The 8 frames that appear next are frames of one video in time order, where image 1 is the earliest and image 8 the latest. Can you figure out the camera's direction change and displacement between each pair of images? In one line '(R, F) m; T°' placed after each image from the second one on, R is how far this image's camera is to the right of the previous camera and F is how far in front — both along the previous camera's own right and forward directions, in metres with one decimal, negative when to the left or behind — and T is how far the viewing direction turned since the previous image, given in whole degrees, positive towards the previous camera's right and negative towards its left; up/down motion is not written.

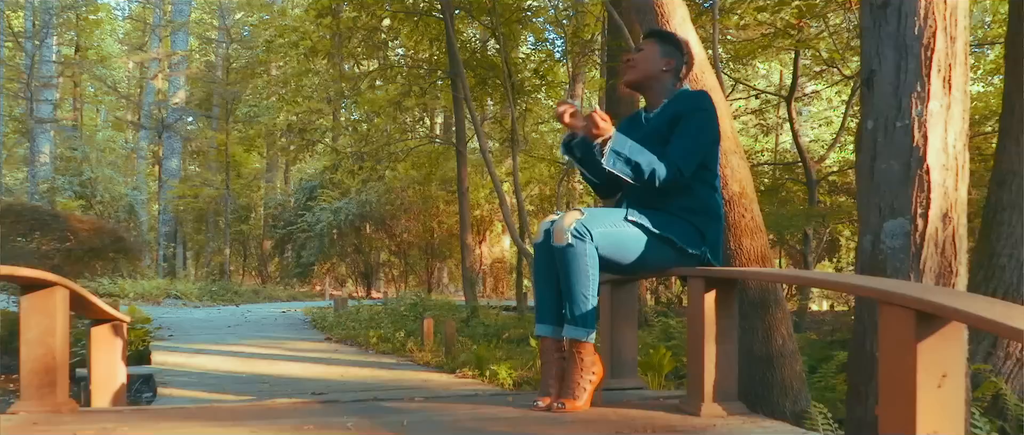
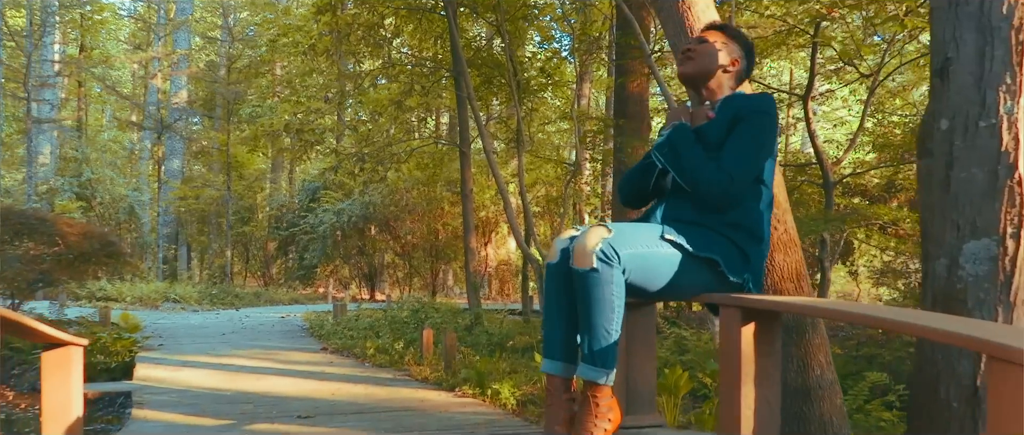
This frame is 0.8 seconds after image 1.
(0.0, +0.4) m; 0°
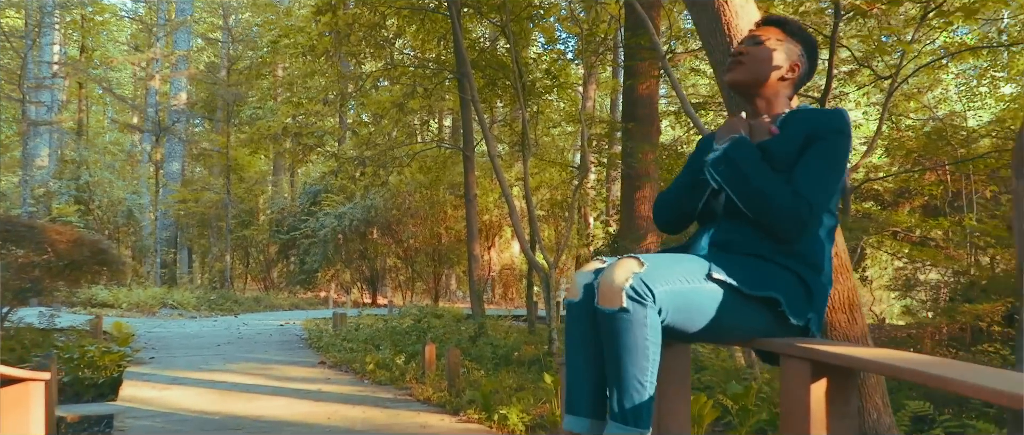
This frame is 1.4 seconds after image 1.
(0.0, +0.3) m; 0°
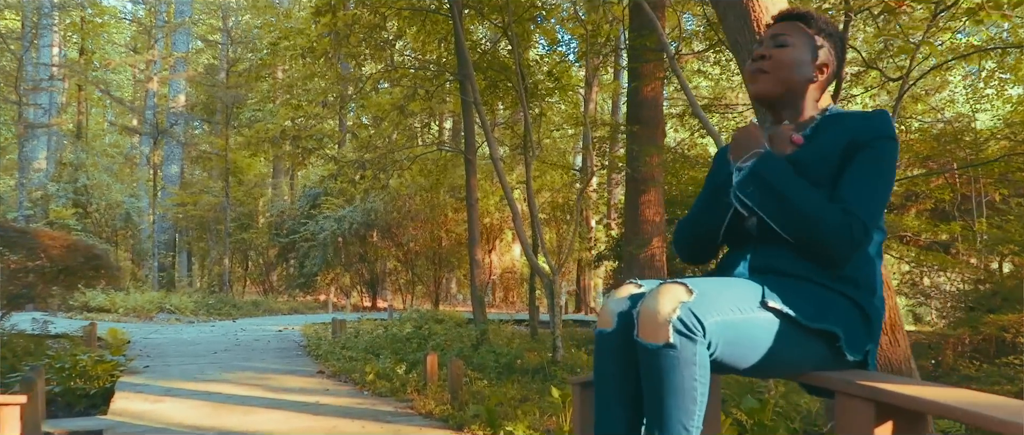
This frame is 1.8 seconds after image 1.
(0.0, +0.2) m; 0°
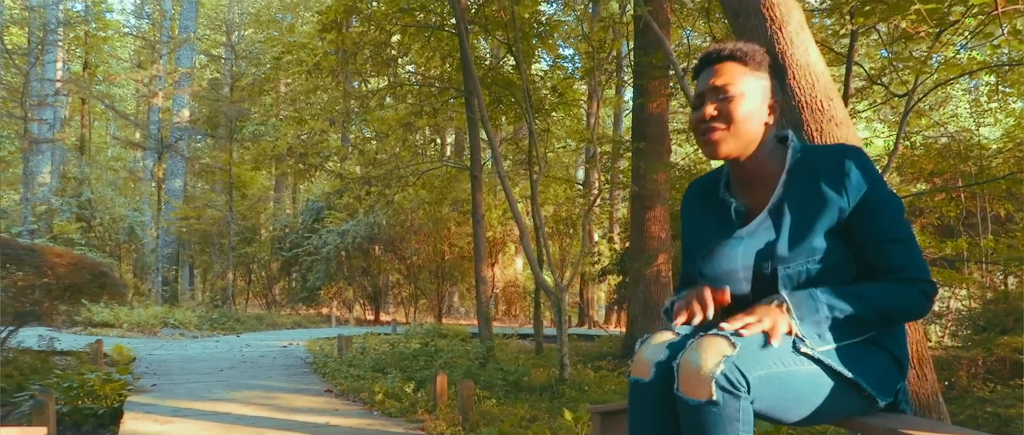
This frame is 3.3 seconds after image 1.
(-0.1, 0.0) m; 0°
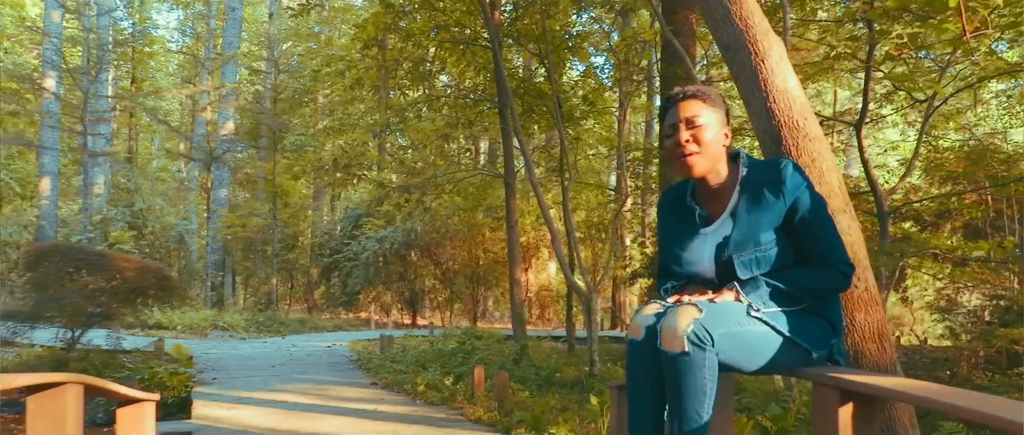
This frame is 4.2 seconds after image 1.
(0.0, -0.6) m; -2°
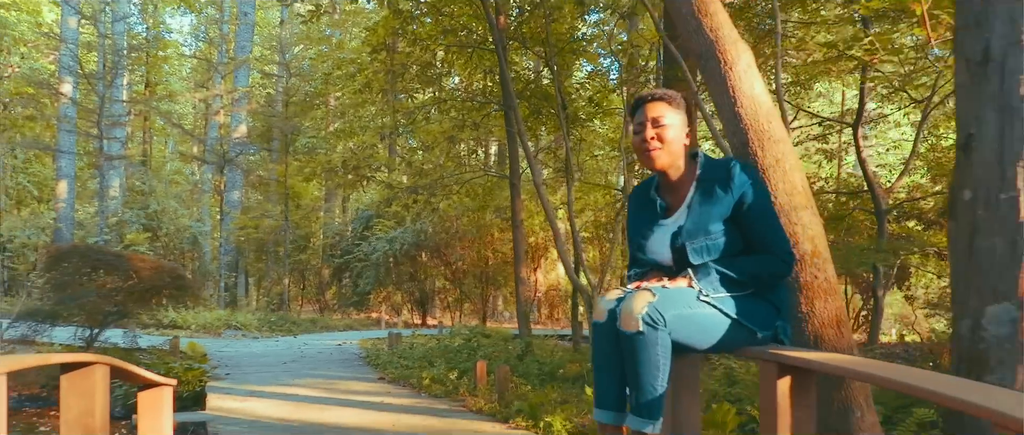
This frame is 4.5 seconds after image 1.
(+0.1, -0.3) m; -1°
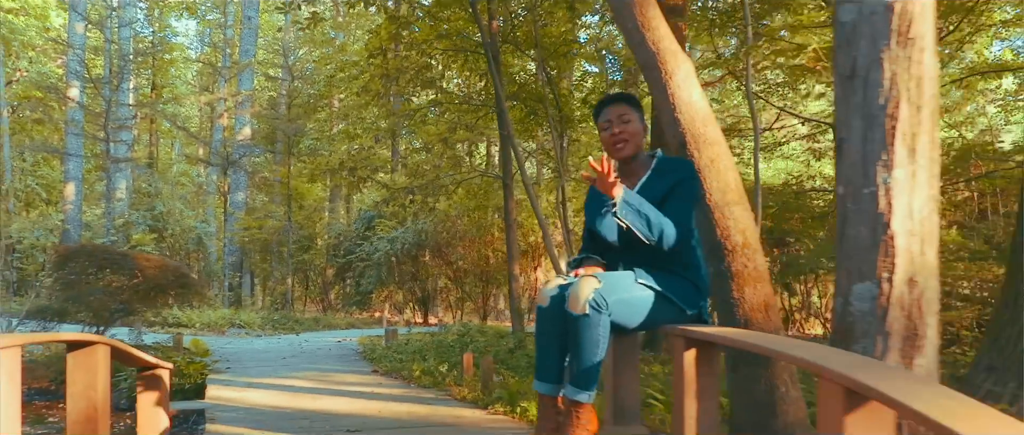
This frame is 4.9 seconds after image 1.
(+0.2, -0.3) m; 0°
